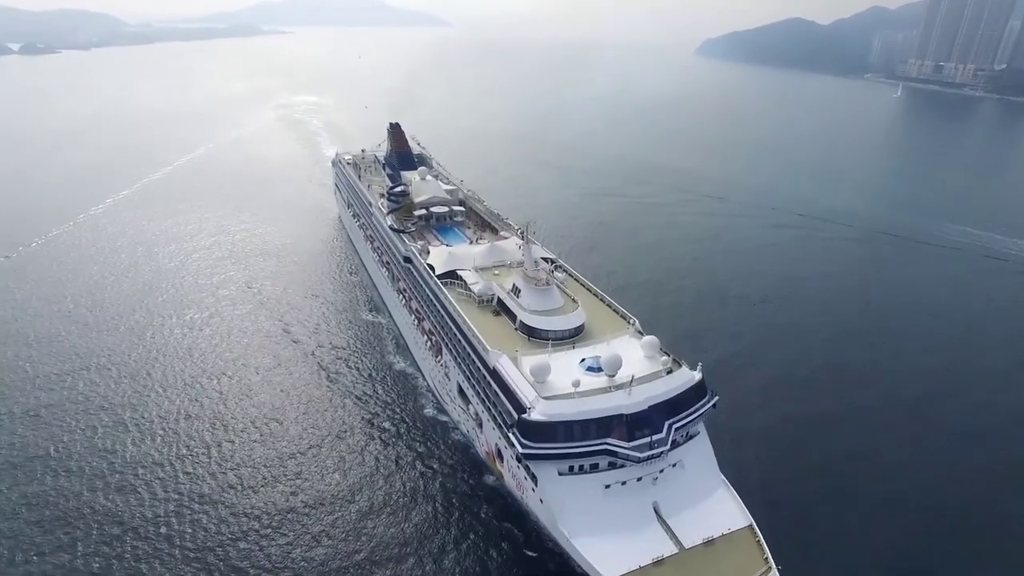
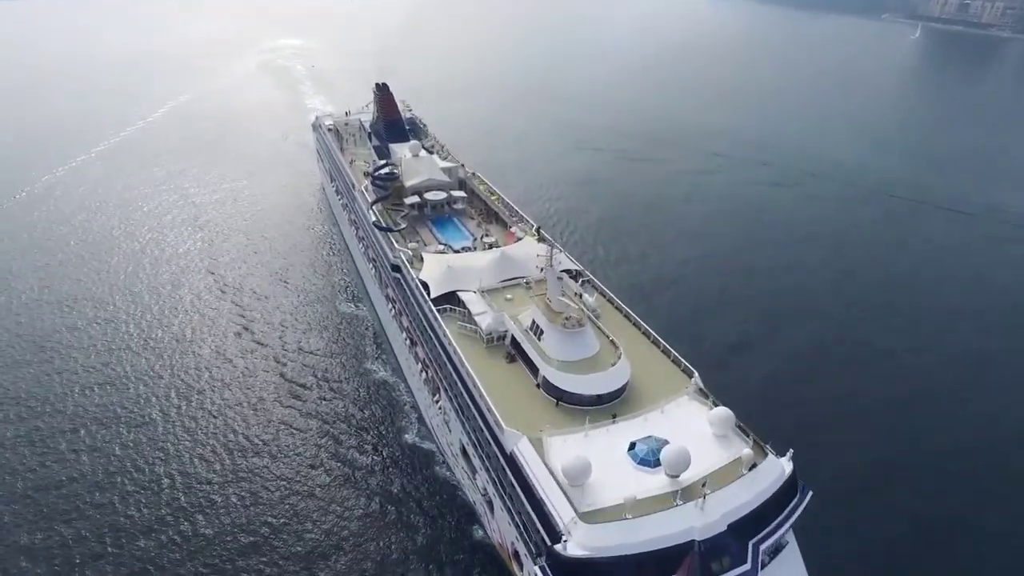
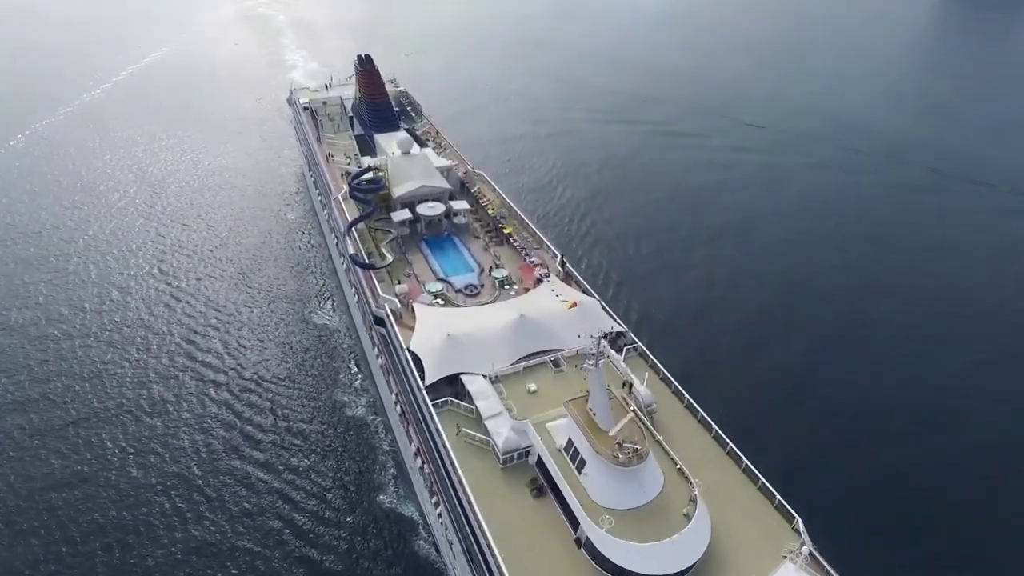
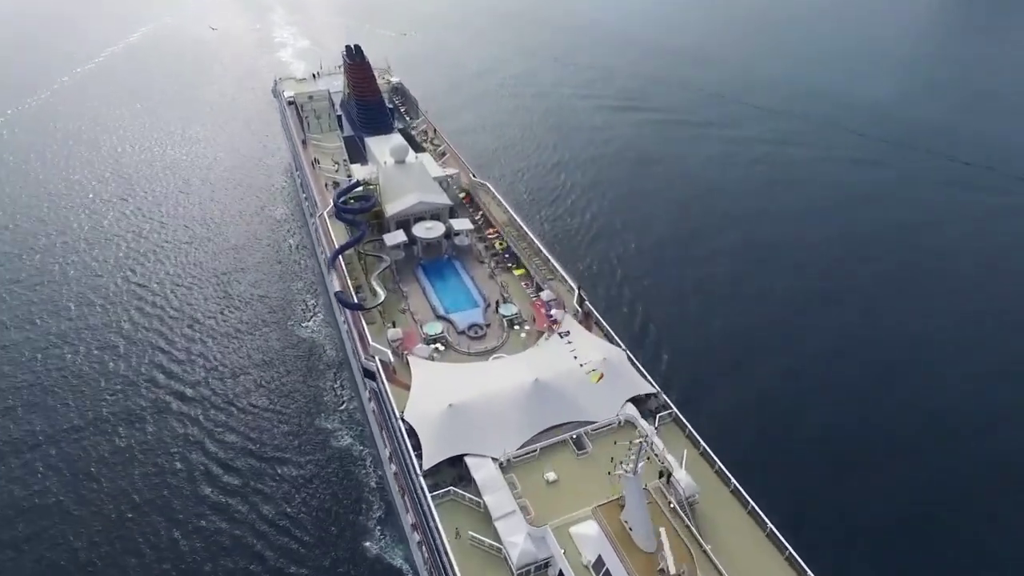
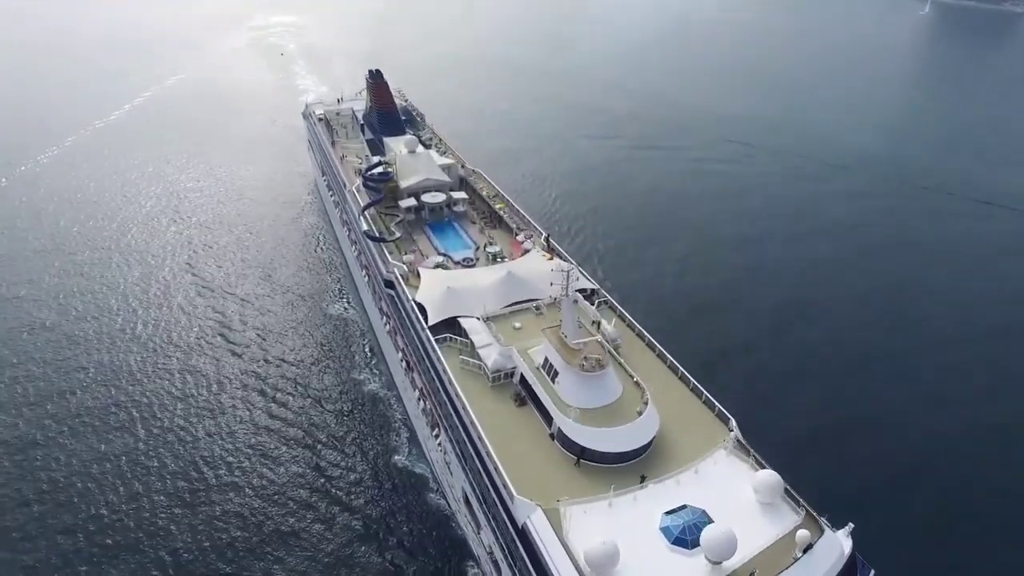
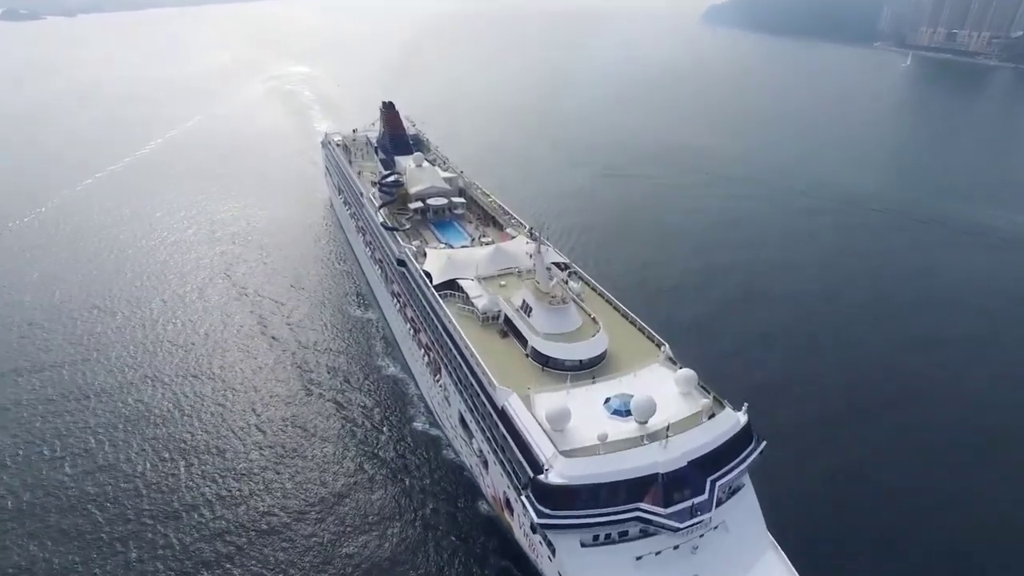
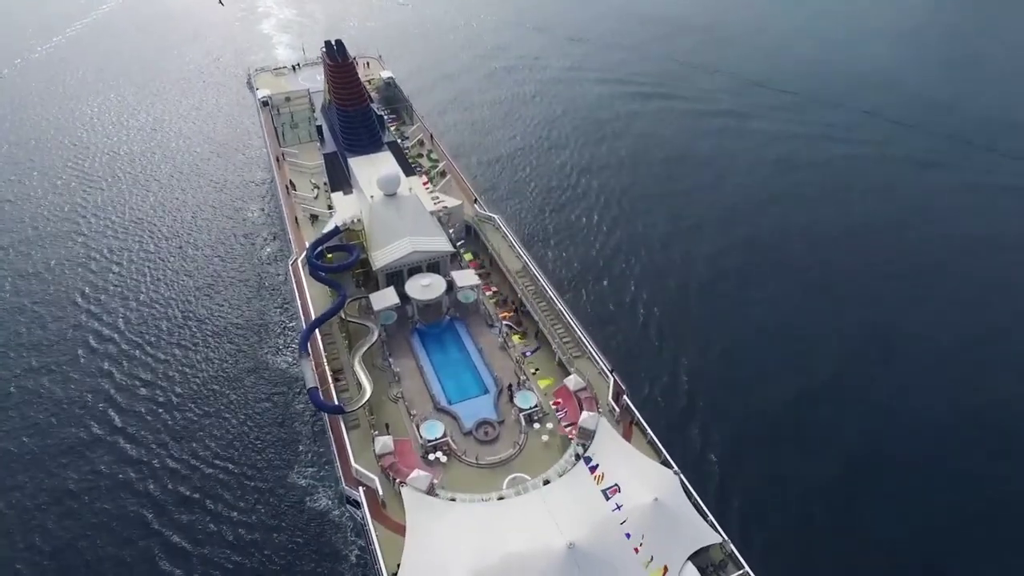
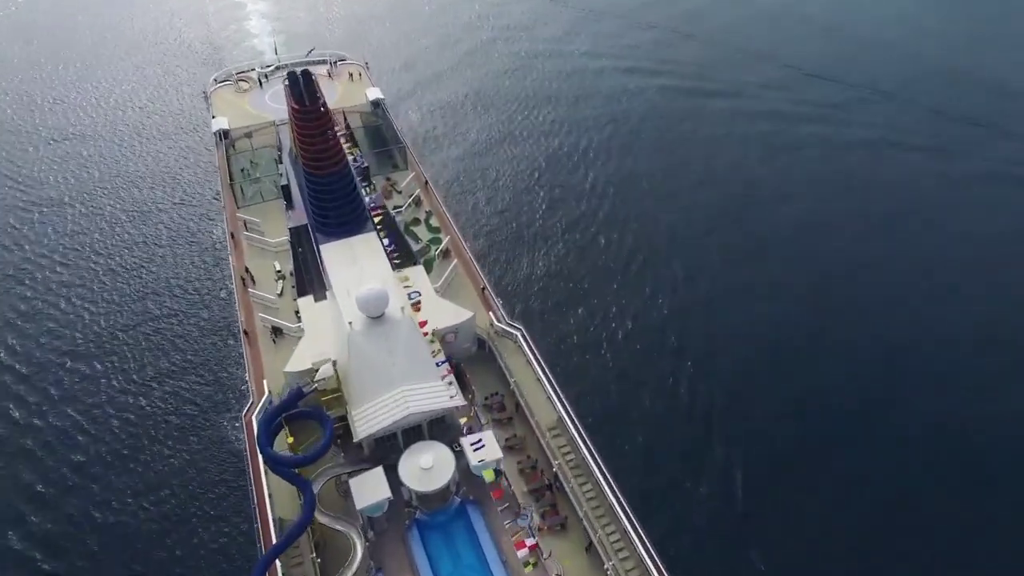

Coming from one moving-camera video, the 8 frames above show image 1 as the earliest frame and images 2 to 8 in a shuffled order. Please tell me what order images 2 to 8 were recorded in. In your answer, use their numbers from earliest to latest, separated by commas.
6, 2, 5, 3, 4, 7, 8
